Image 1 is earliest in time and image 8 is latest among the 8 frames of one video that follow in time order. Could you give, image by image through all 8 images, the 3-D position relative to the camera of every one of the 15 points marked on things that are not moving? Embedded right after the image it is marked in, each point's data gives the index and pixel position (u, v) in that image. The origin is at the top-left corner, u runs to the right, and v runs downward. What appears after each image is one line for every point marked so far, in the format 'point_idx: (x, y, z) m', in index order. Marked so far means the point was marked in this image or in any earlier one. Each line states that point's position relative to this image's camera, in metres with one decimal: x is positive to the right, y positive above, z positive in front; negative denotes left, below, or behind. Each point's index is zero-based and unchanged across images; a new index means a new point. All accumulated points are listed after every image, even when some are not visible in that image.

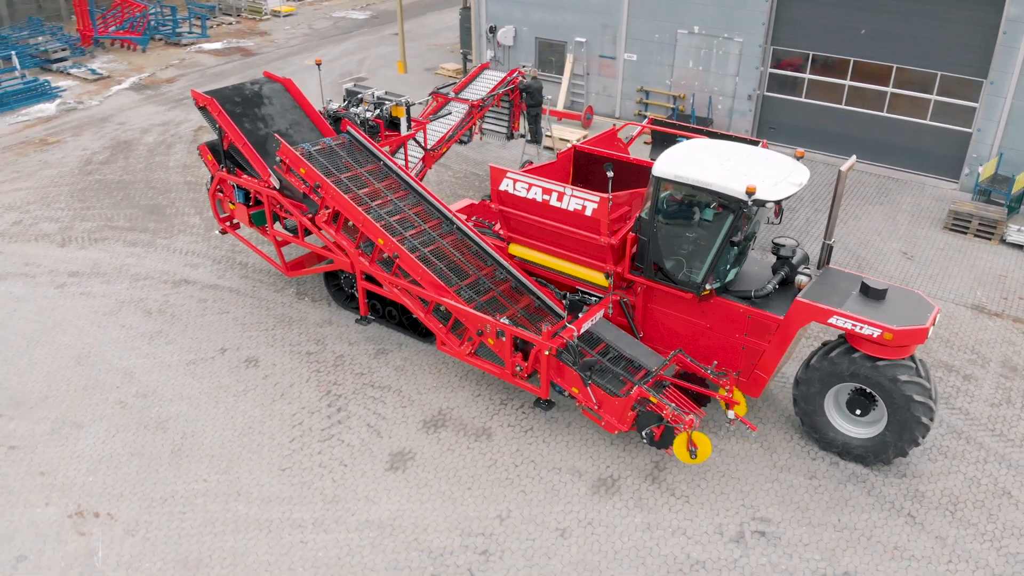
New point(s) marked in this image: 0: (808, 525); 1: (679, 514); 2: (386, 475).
0: (+1.1, -1.0, +5.6) m
1: (+0.6, -0.9, +5.4) m
2: (-0.5, -0.7, +5.3) m
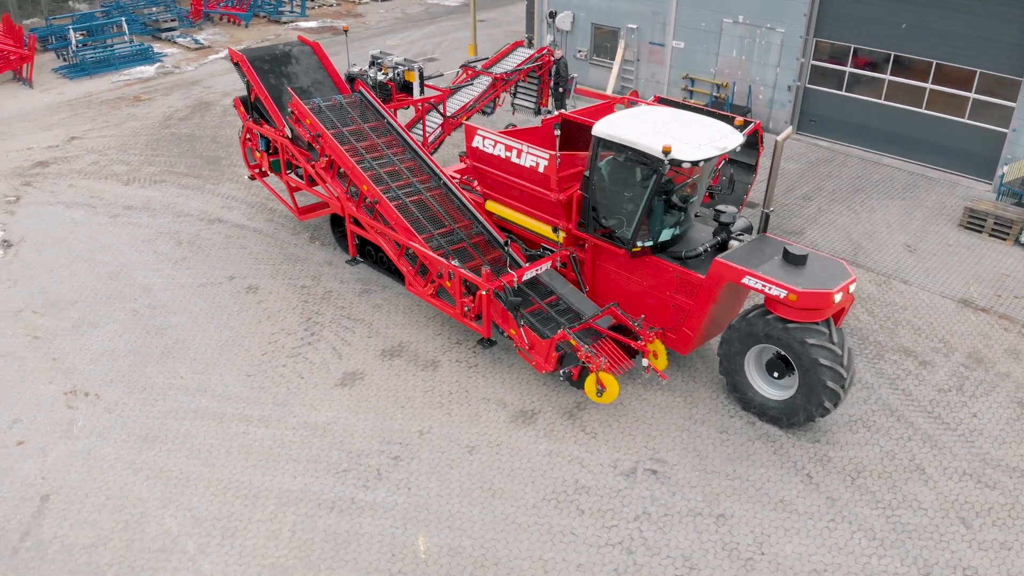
0: (+0.8, -0.8, +6.3) m
1: (+0.3, -0.7, +6.2) m
2: (-0.8, -0.5, +6.2) m
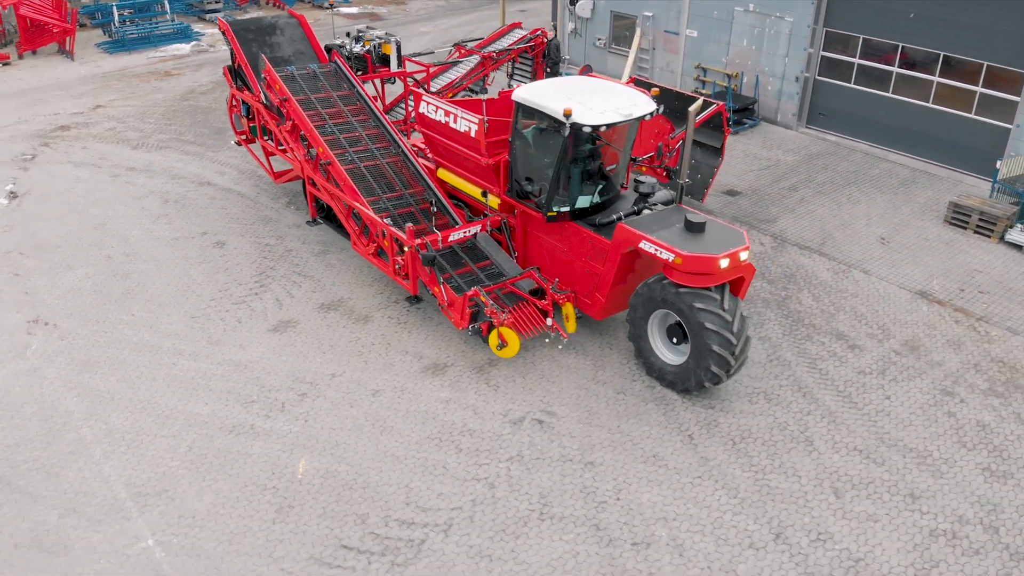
0: (+0.4, -0.7, +6.9) m
1: (-0.2, -0.5, +6.9) m
2: (-1.2, -0.2, +7.0) m
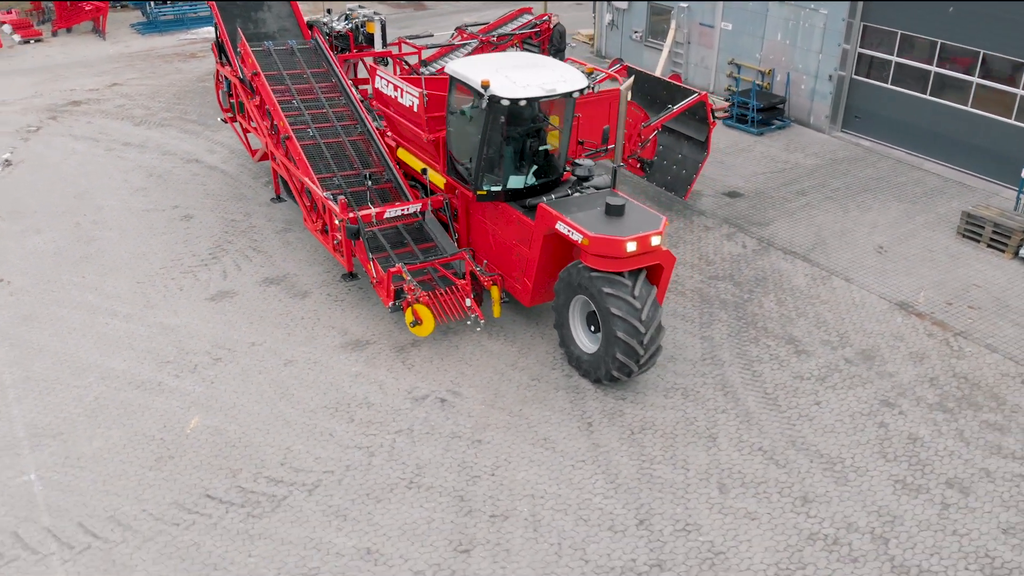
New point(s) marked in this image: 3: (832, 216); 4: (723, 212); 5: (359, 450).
0: (-0.1, -0.6, +7.3) m
1: (-0.6, -0.5, +7.3) m
2: (-1.7, -0.1, +7.6) m
3: (+2.6, +0.6, +11.5) m
4: (+1.7, +0.6, +11.0) m
5: (-0.7, -0.8, +6.6) m
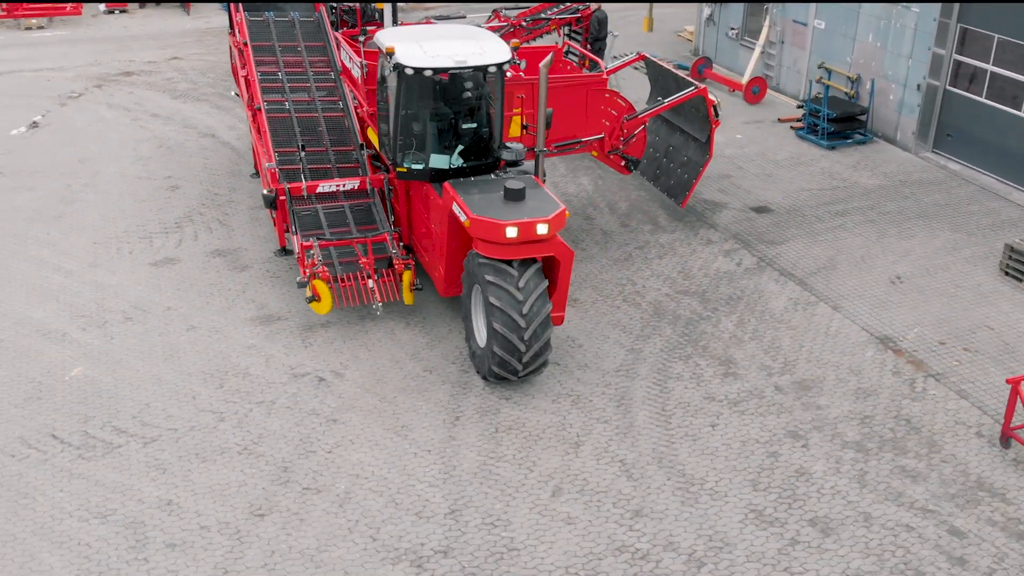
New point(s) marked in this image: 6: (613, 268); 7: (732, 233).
0: (-0.8, -0.6, +7.9) m
1: (-1.3, -0.4, +8.1) m
2: (-2.2, +0.1, +8.5) m
3: (+2.9, +0.4, +11.4) m
4: (+1.8, +0.5, +11.1) m
5: (-1.6, -0.7, +7.4) m
6: (+0.7, +0.1, +10.2) m
7: (+1.8, +0.4, +11.0) m
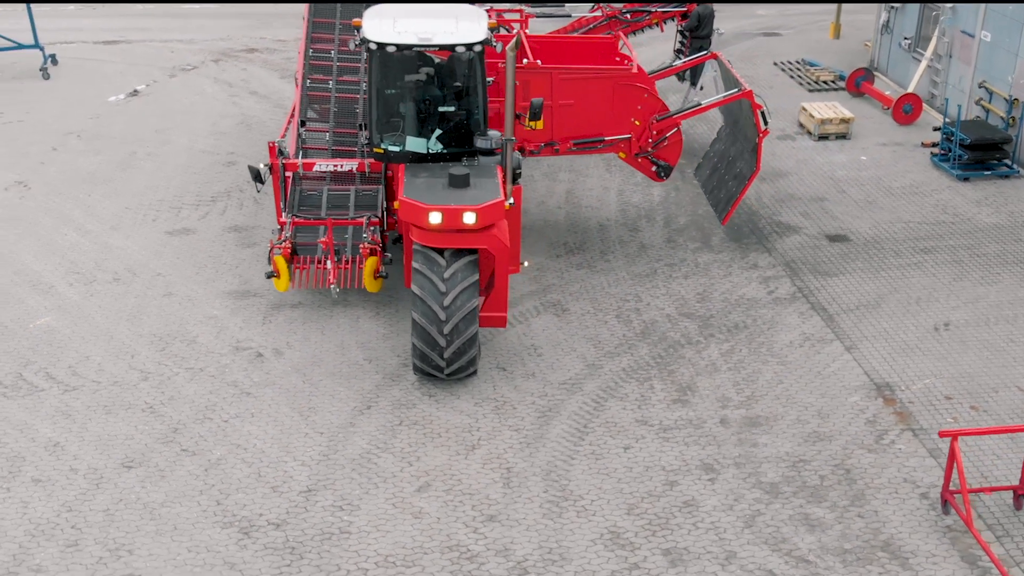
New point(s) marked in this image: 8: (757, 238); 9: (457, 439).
0: (-1.4, -0.5, +8.7) m
1: (-1.7, -0.2, +9.0) m
2: (-2.4, +0.4, +9.6) m
3: (+3.3, +0.1, +10.9) m
4: (+2.2, +0.2, +11.0) m
5: (-2.2, -0.5, +8.4) m
6: (+0.9, 0.0, +10.4) m
7: (+2.1, +0.2, +10.9) m
8: (+2.0, +0.4, +11.3) m
9: (-0.3, -0.9, +8.4) m
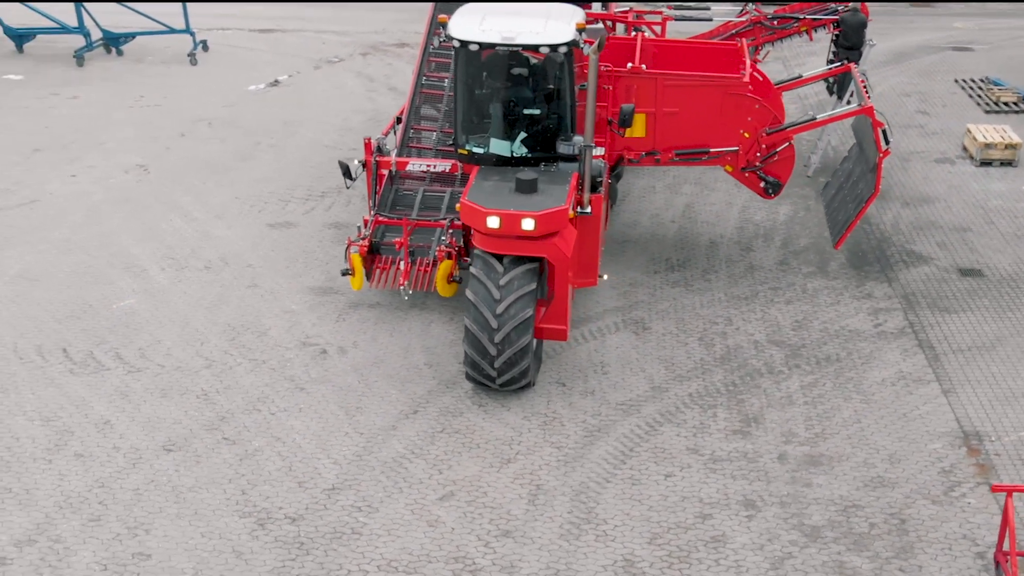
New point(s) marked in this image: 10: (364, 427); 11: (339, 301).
0: (-1.0, -0.5, +8.9) m
1: (-1.3, -0.2, +9.2) m
2: (-1.8, +0.4, +10.0) m
3: (+4.0, -0.3, +10.1) m
4: (+3.0, 0.0, +10.4) m
5: (-1.9, -0.5, +8.8) m
6: (+1.5, -0.1, +10.1) m
7: (+2.9, 0.0, +10.3) m
8: (+2.8, +0.2, +10.7) m
9: (-0.1, -1.0, +8.3) m
10: (-0.9, -0.8, +8.4) m
11: (-1.2, -0.1, +9.4) m
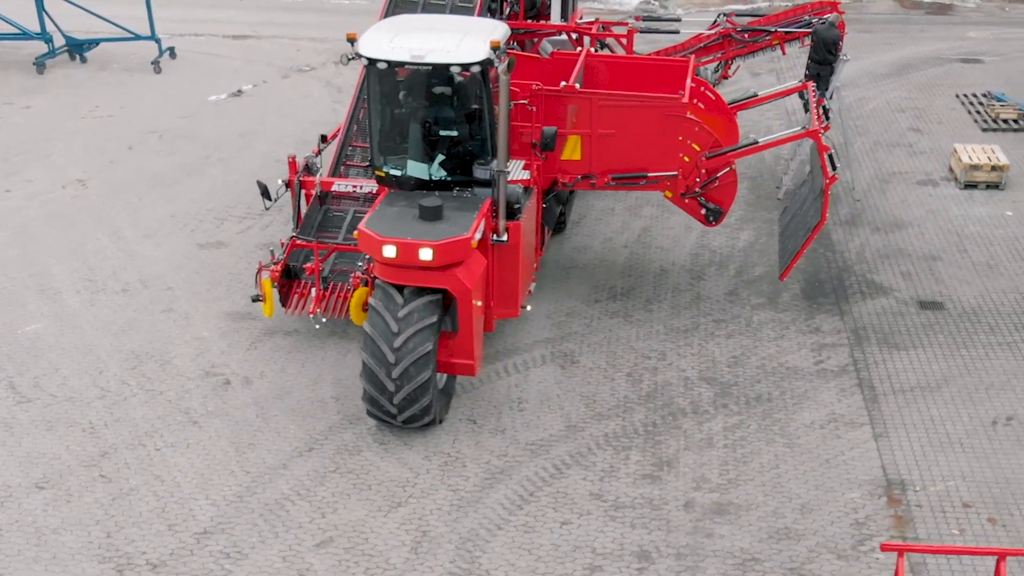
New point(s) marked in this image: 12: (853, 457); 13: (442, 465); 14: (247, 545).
0: (-1.6, -0.7, +8.6) m
1: (-1.9, -0.4, +8.9) m
2: (-2.3, +0.2, +9.7) m
3: (+3.5, -0.5, +9.5) m
4: (+2.5, -0.3, +9.8) m
5: (-2.5, -0.6, +8.5) m
6: (+1.0, -0.3, +9.6) m
7: (+2.4, -0.3, +9.8) m
8: (+2.4, -0.1, +10.2) m
9: (-0.7, -1.2, +8.0) m
10: (-1.5, -1.0, +8.1) m
11: (-1.7, -0.2, +9.1) m
12: (+2.1, -1.0, +8.6) m
13: (-0.4, -1.0, +8.2) m
14: (-1.4, -1.4, +7.6) m
